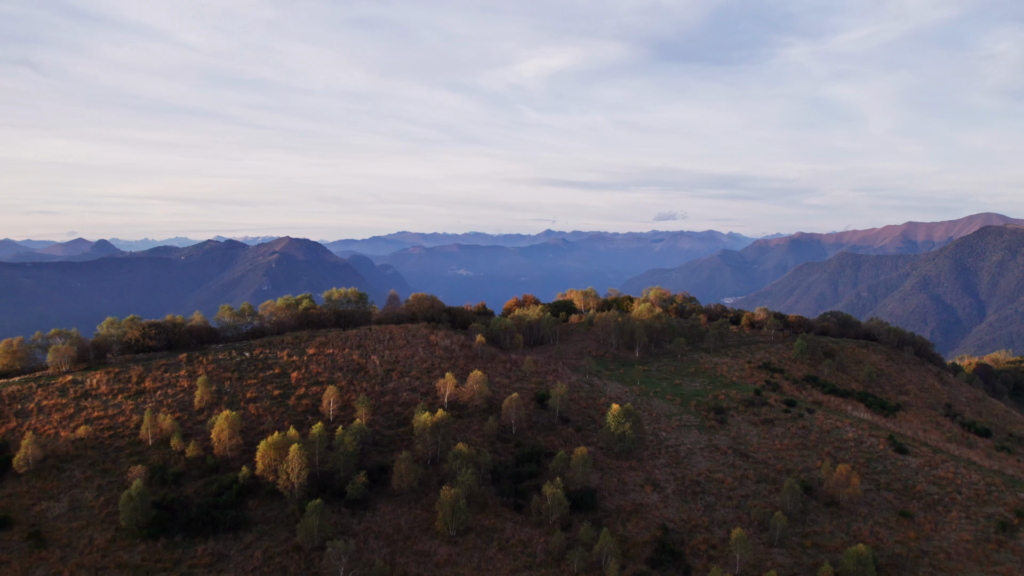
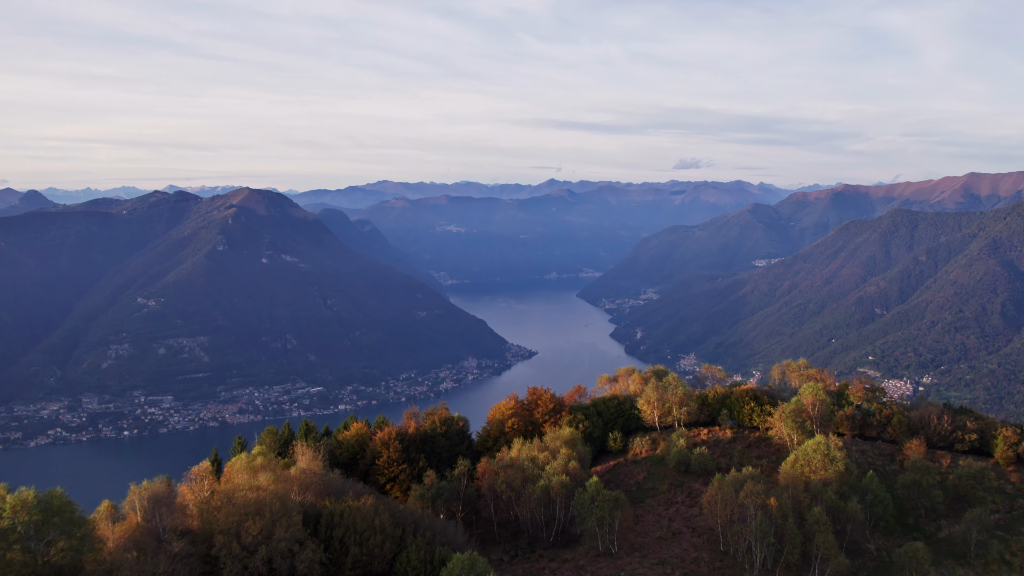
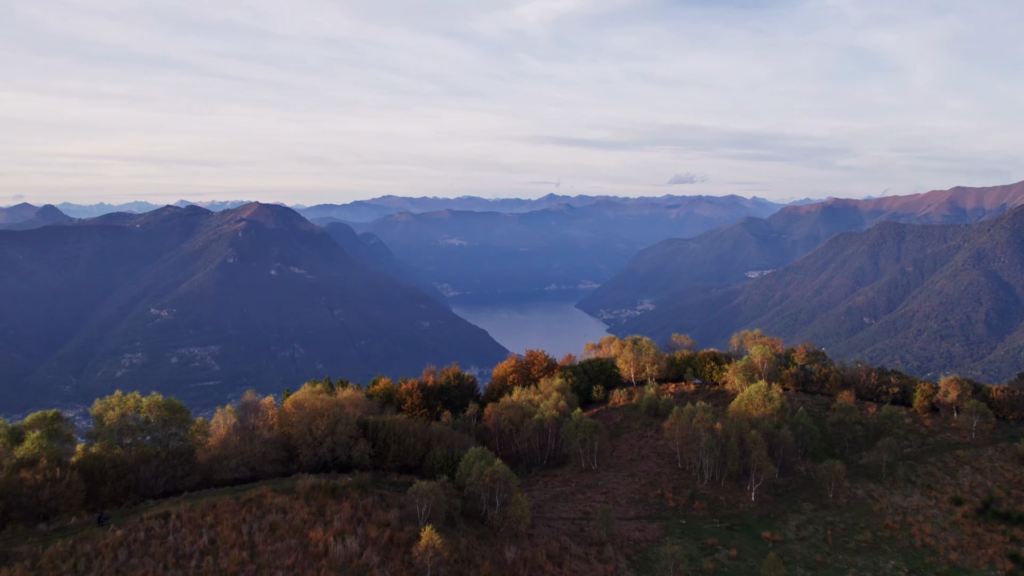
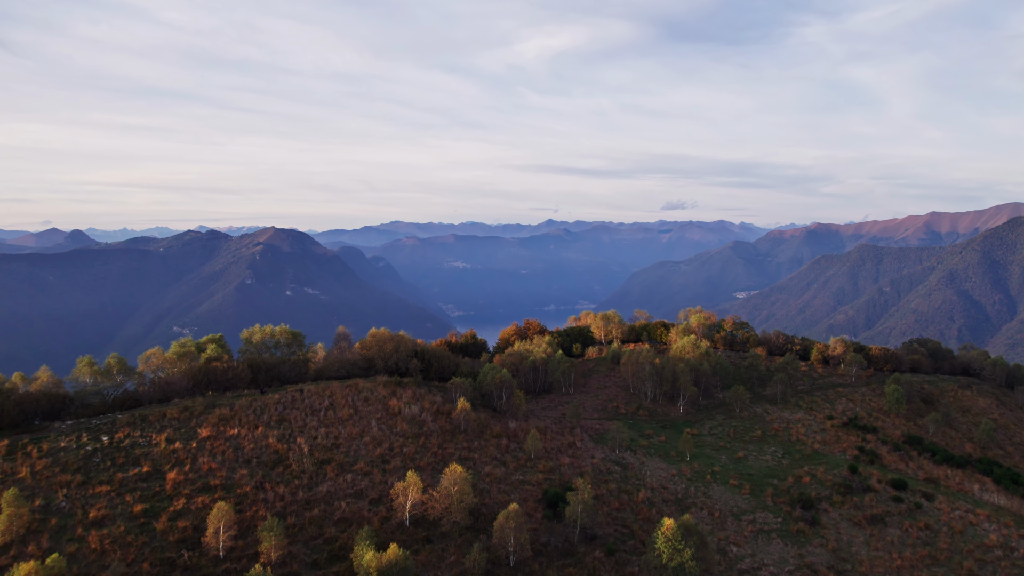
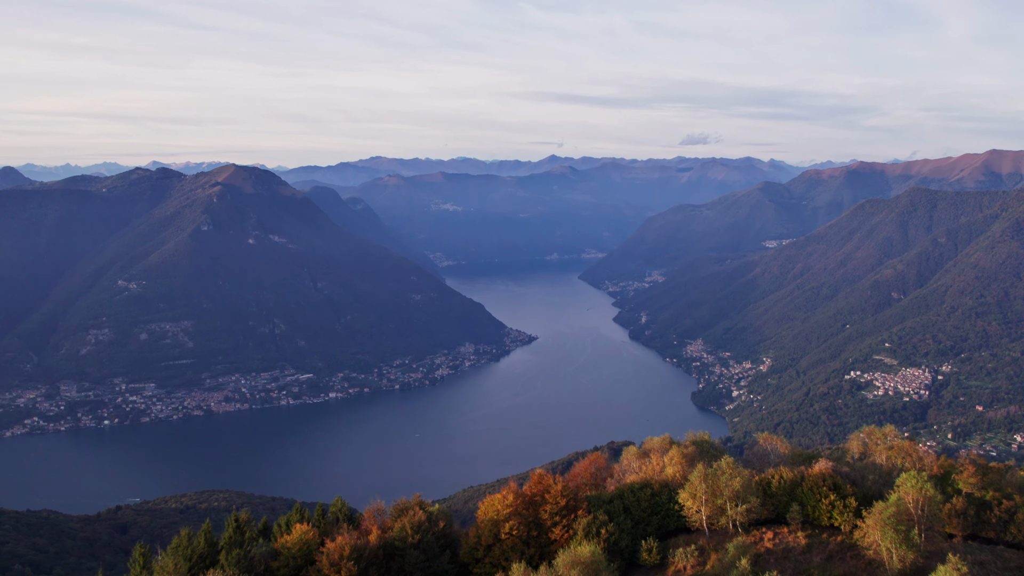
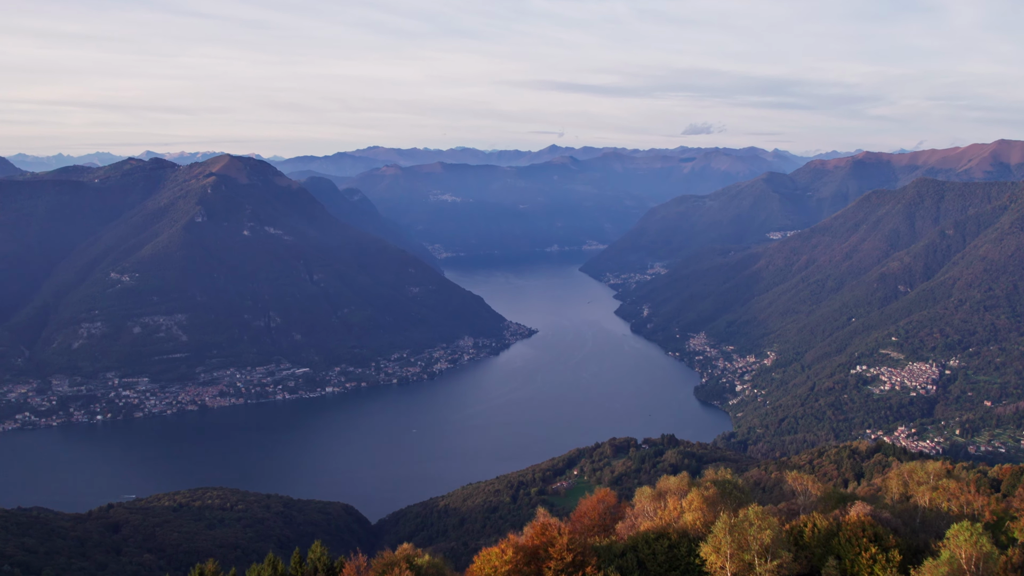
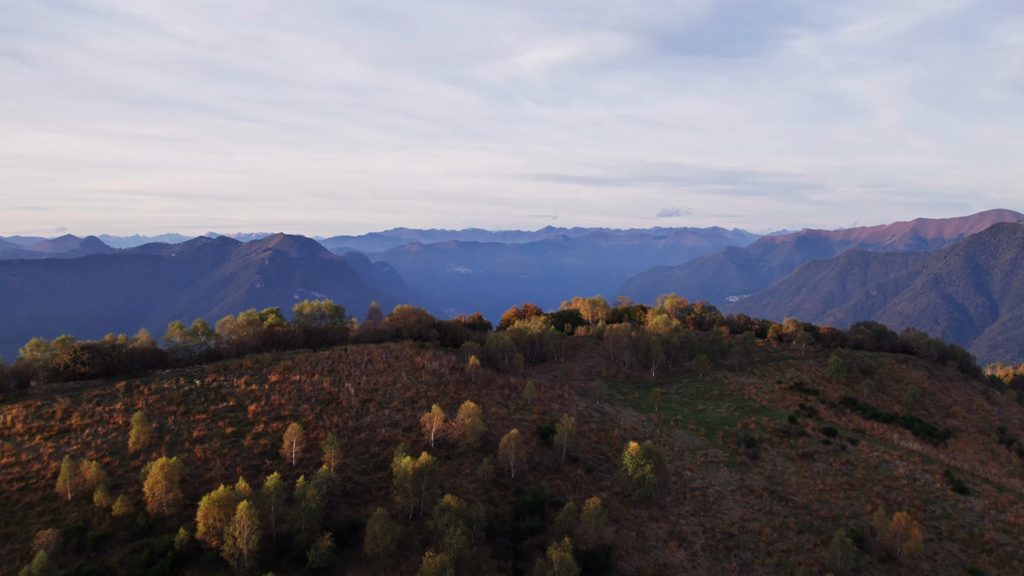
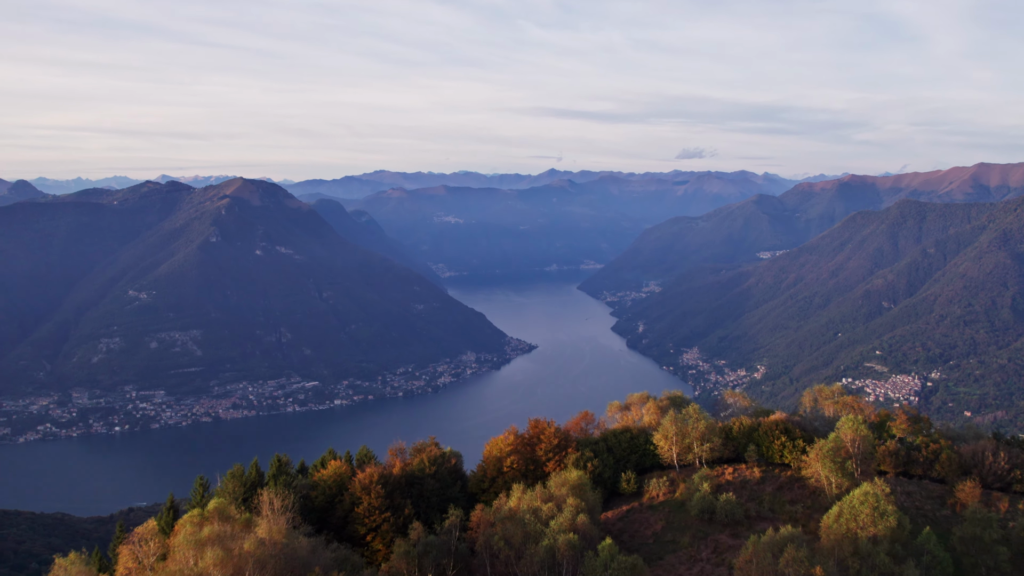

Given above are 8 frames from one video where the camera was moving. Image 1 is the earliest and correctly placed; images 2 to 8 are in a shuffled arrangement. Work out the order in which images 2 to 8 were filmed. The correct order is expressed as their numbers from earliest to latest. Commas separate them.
7, 4, 3, 2, 8, 5, 6
